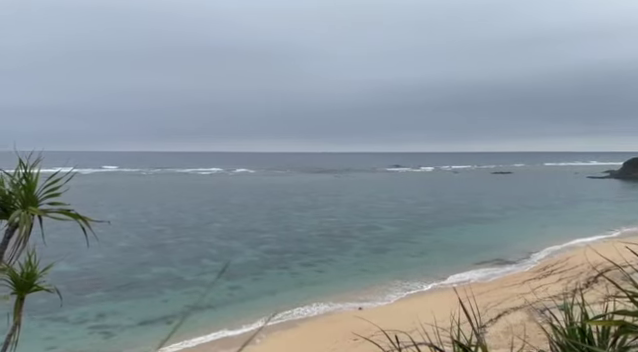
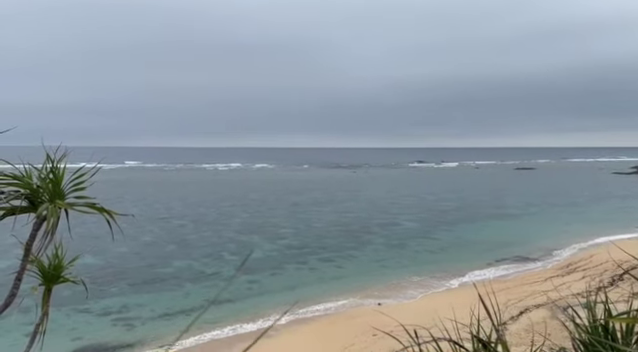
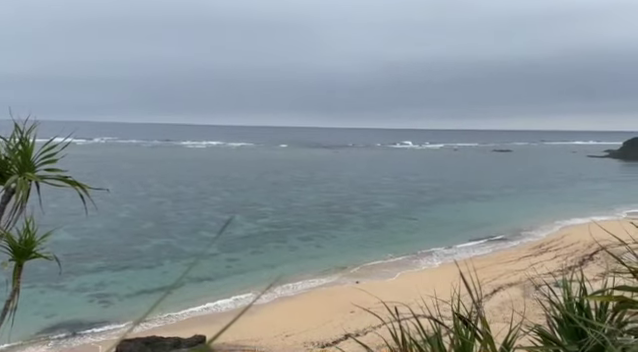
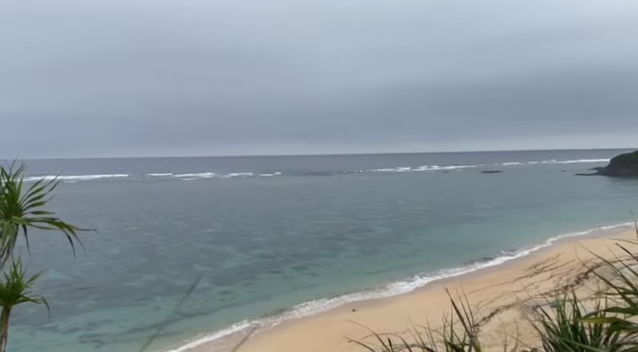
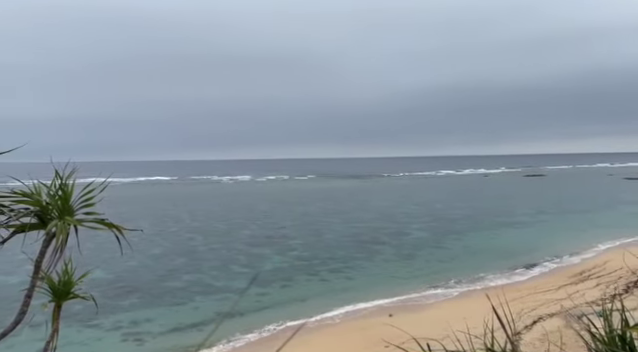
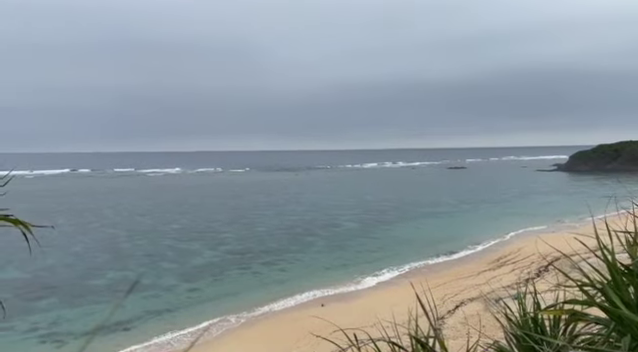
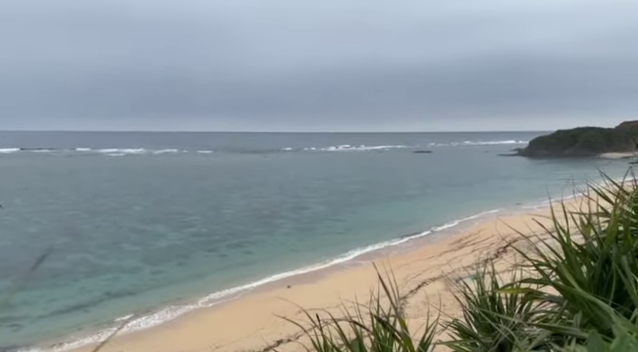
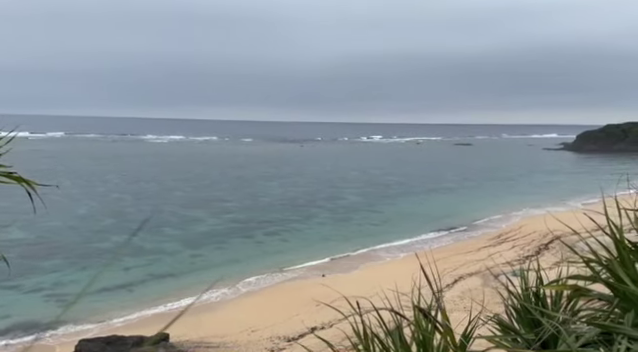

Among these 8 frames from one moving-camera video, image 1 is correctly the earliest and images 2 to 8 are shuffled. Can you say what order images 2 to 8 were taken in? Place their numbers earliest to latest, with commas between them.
2, 3, 8, 7, 6, 4, 5
